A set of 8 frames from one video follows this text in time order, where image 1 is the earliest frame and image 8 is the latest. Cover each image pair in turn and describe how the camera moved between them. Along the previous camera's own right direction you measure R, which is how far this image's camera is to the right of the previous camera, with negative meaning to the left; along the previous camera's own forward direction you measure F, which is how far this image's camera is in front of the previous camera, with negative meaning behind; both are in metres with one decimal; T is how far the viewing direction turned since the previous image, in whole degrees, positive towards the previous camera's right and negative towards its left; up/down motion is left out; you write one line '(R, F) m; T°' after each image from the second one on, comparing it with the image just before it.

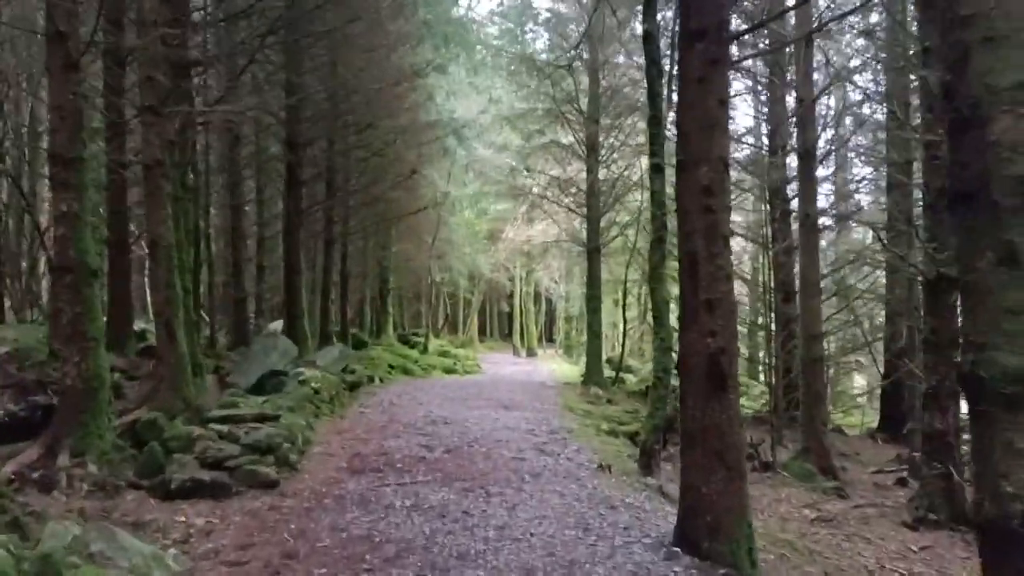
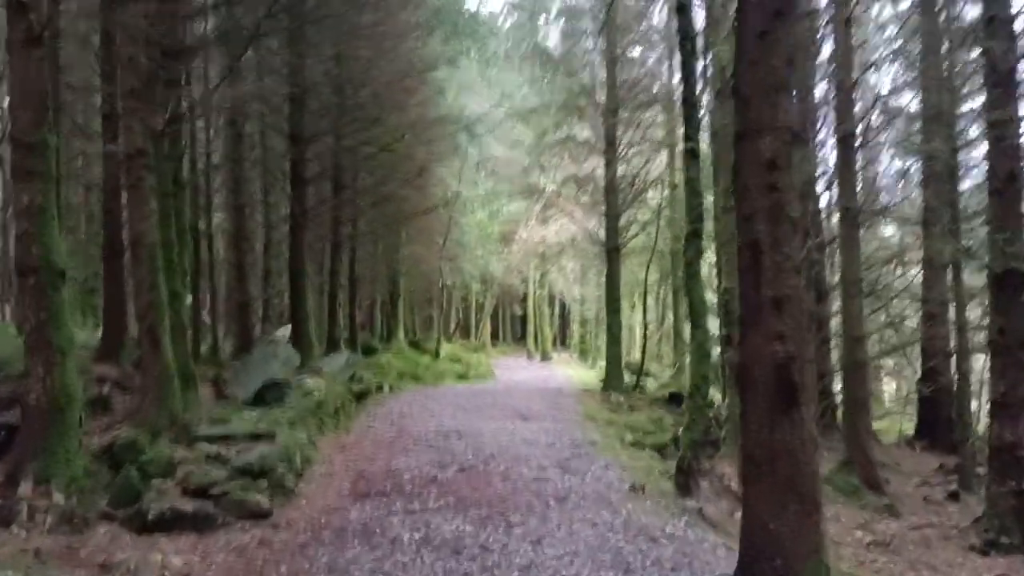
(-0.1, +1.0) m; -1°
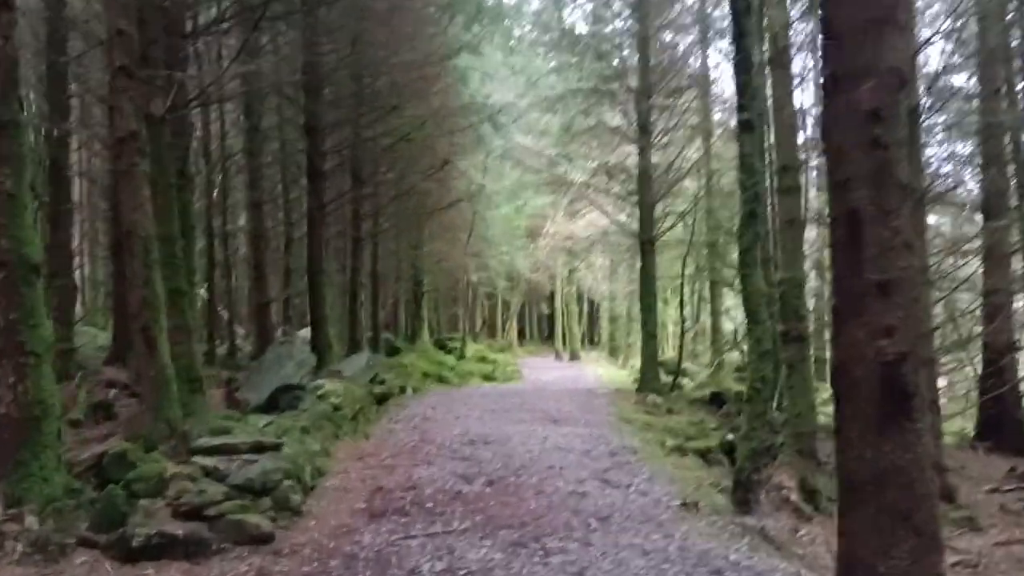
(-0.1, +0.9) m; -2°
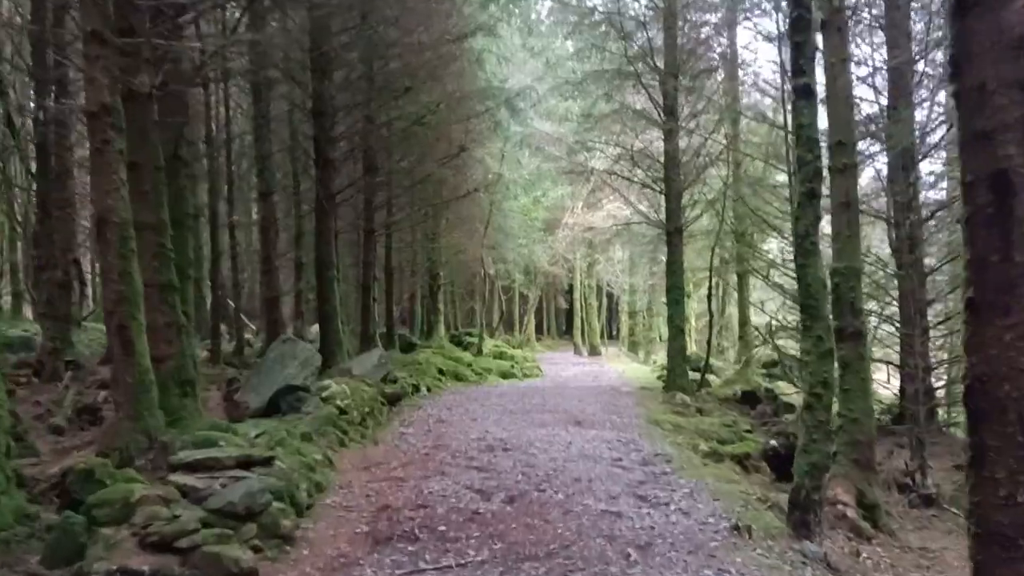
(-0.1, +1.0) m; -1°
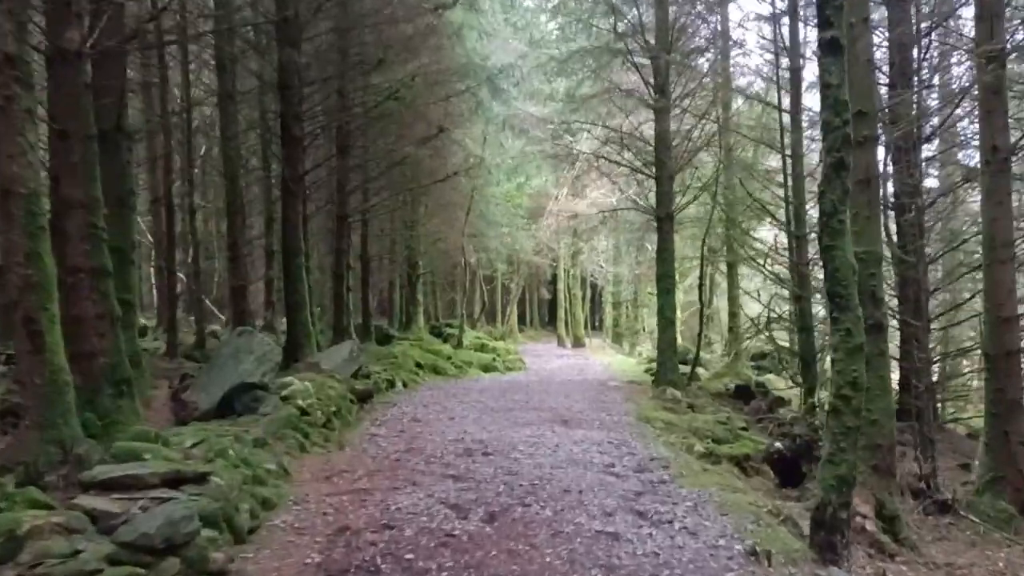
(0.0, +1.0) m; +1°
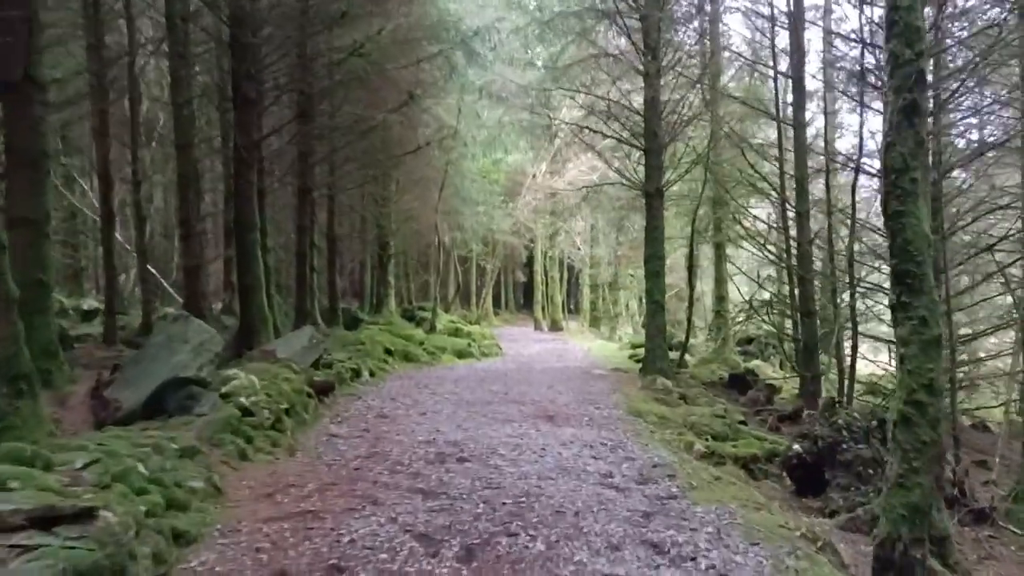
(-0.1, +1.3) m; +2°
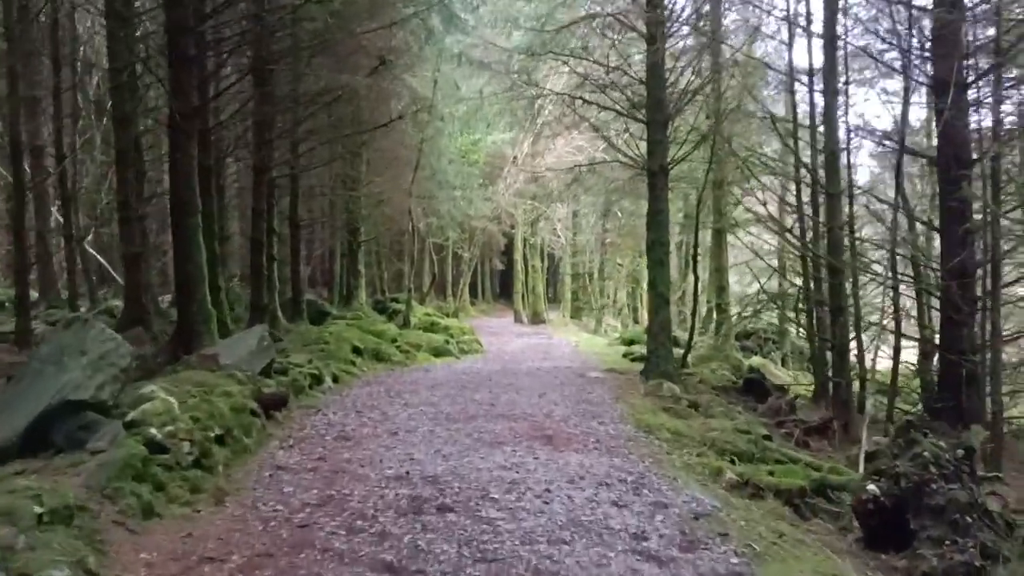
(-0.2, +1.9) m; +2°
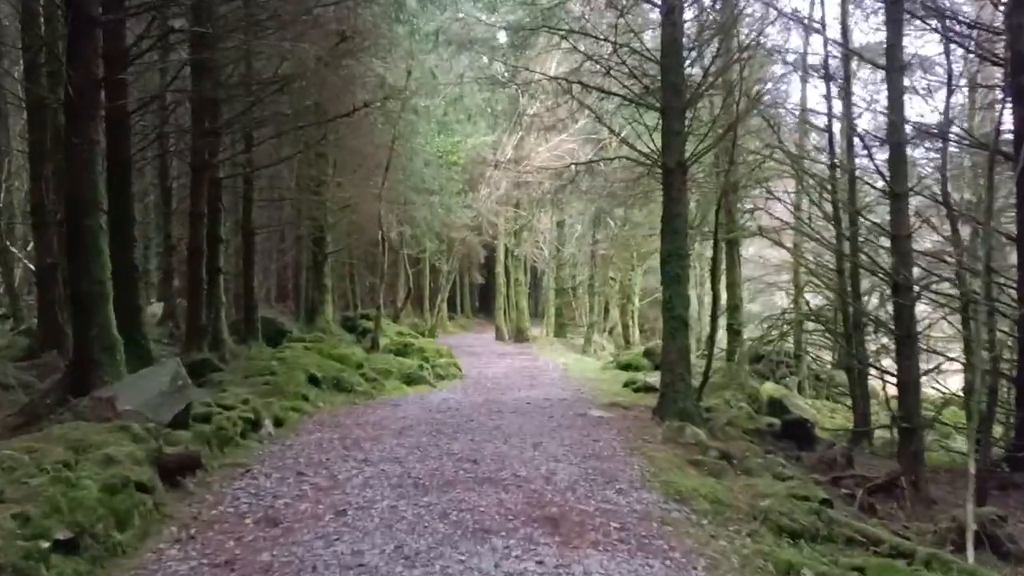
(-0.1, +2.4) m; +2°
